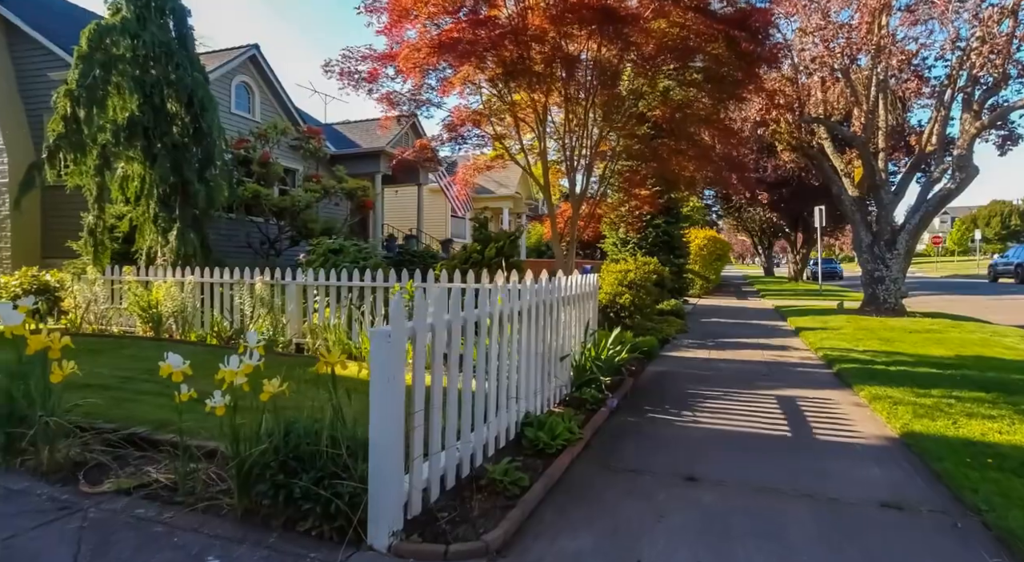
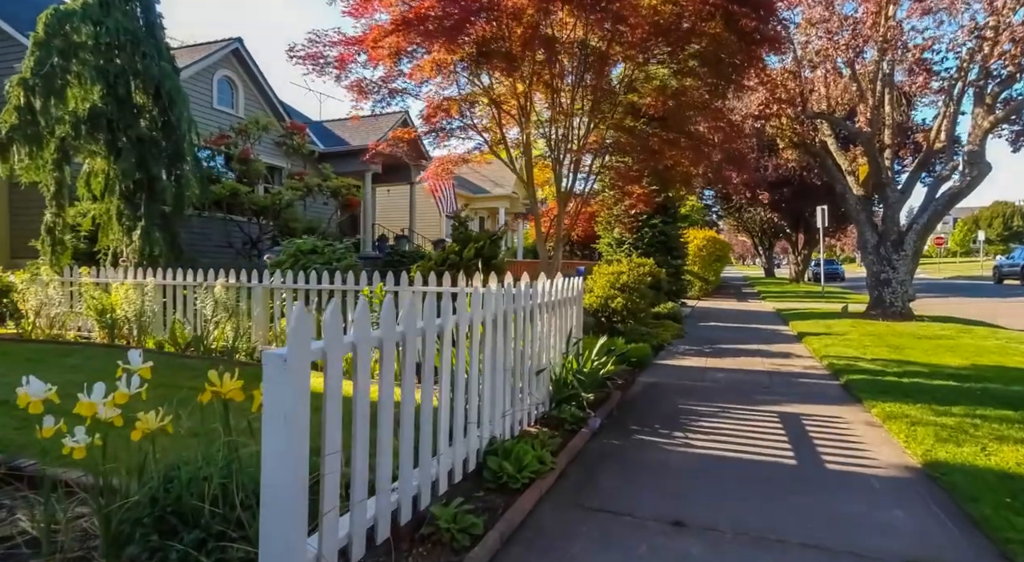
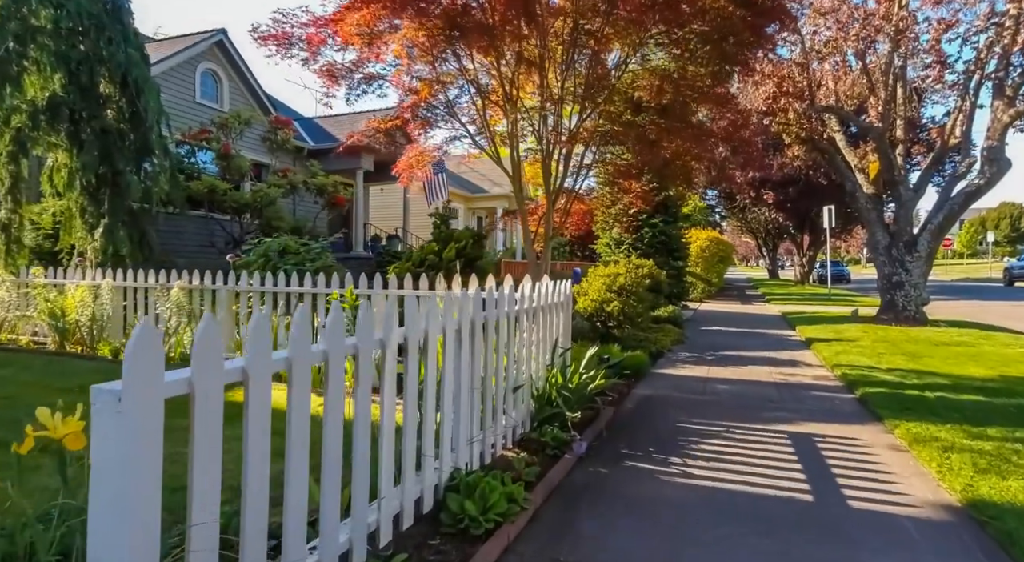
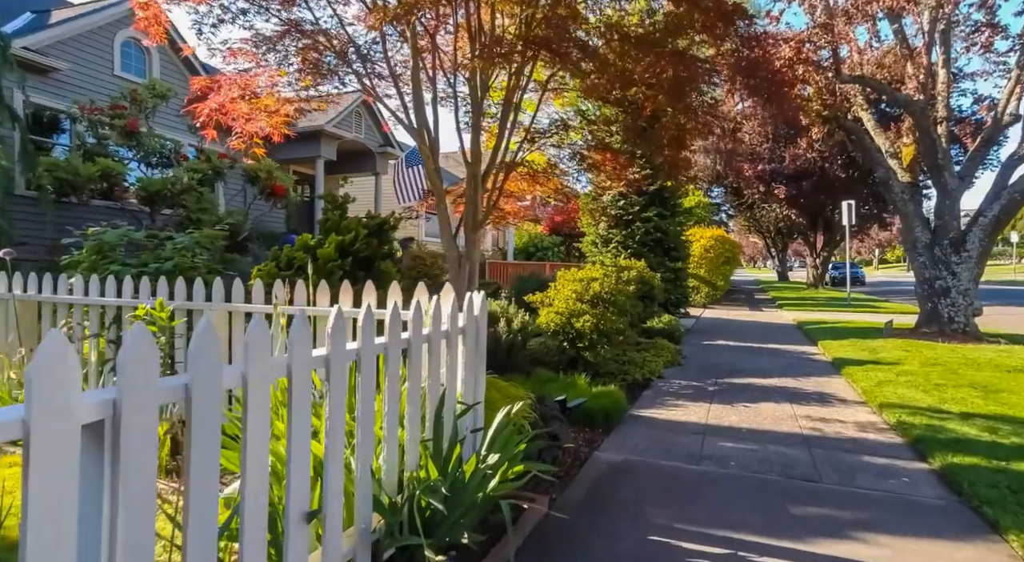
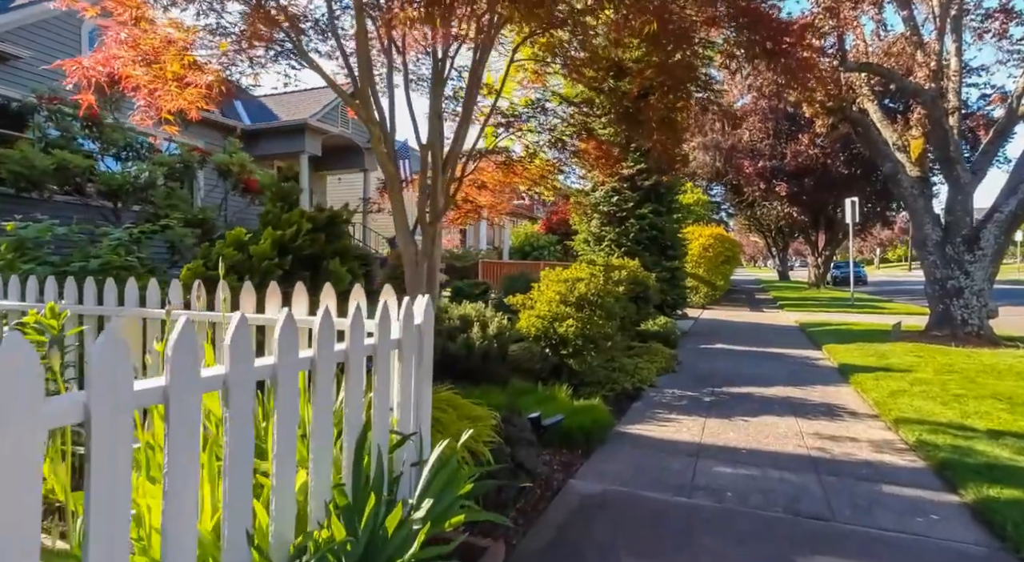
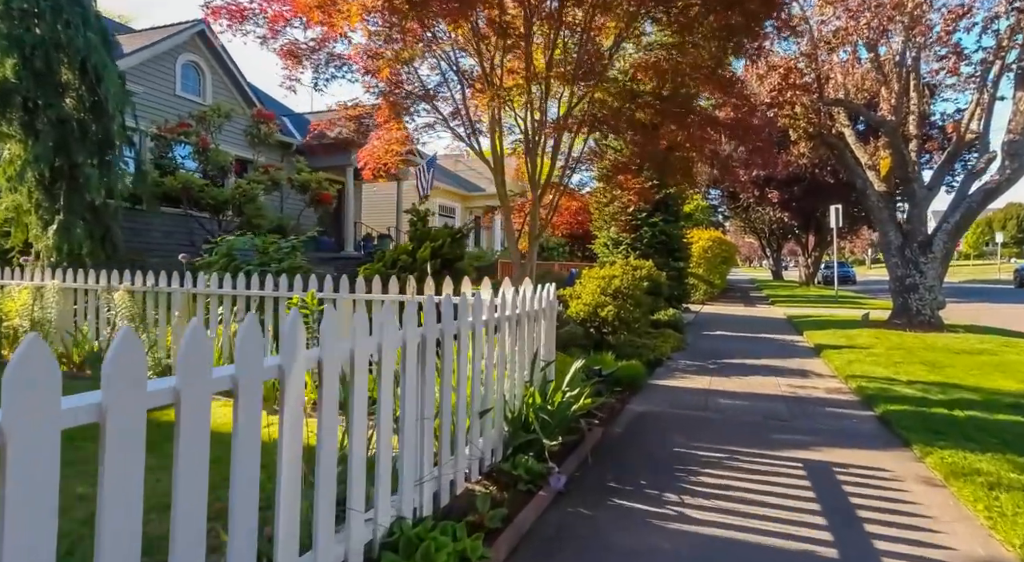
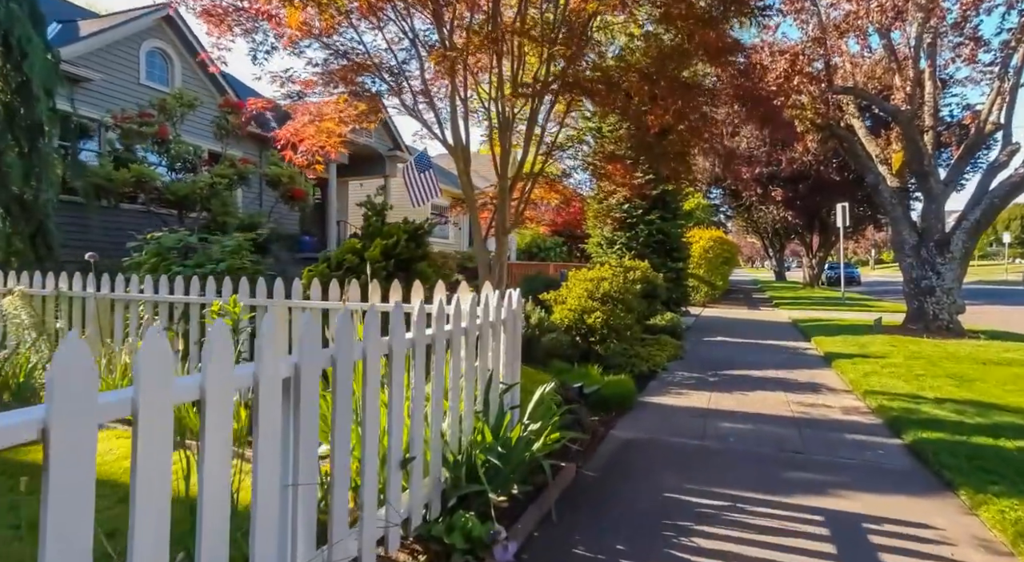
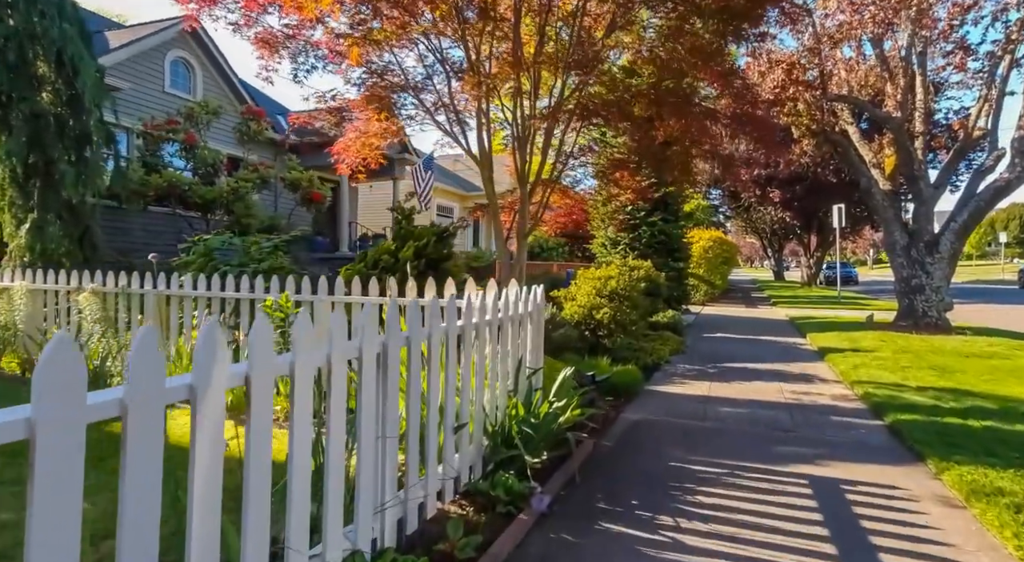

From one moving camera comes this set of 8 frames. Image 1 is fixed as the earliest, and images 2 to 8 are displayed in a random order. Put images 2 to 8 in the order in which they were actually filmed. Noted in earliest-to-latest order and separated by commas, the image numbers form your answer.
2, 3, 6, 8, 7, 4, 5
